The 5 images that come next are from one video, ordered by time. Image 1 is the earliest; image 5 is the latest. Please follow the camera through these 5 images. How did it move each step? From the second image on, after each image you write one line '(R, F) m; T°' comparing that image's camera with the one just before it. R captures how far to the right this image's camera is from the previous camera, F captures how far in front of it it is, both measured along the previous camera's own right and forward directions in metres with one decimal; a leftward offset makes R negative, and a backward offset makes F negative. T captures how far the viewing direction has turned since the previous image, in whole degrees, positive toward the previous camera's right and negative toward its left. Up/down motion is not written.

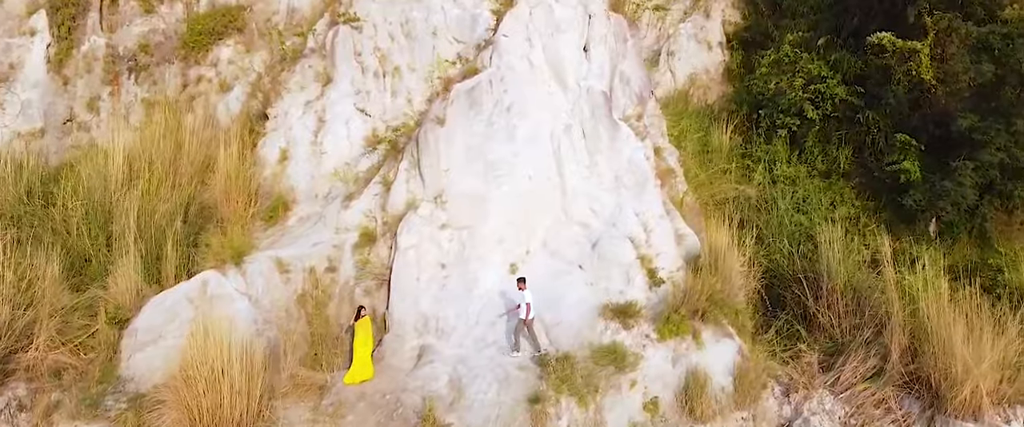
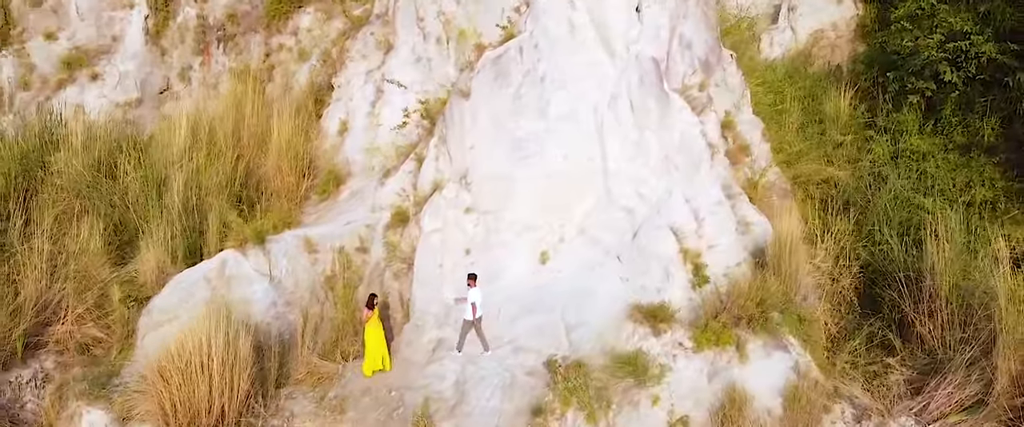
(+0.9, +0.7) m; -11°
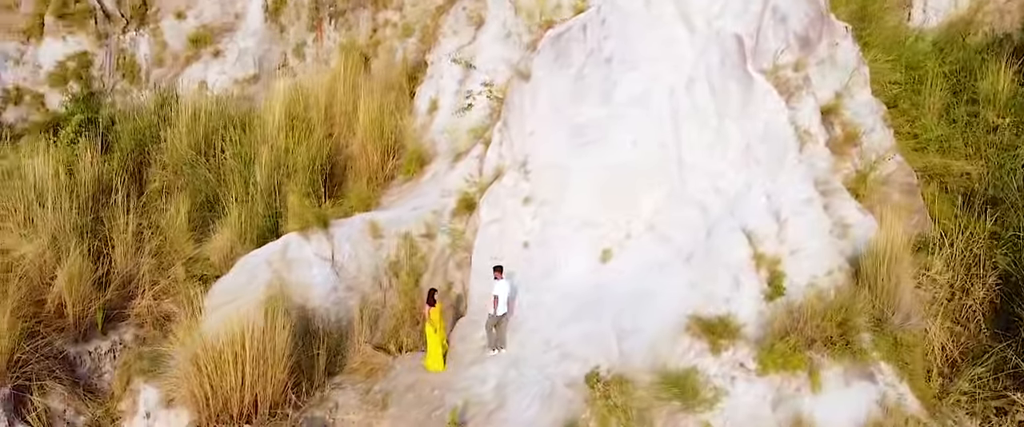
(+0.6, +0.5) m; -11°
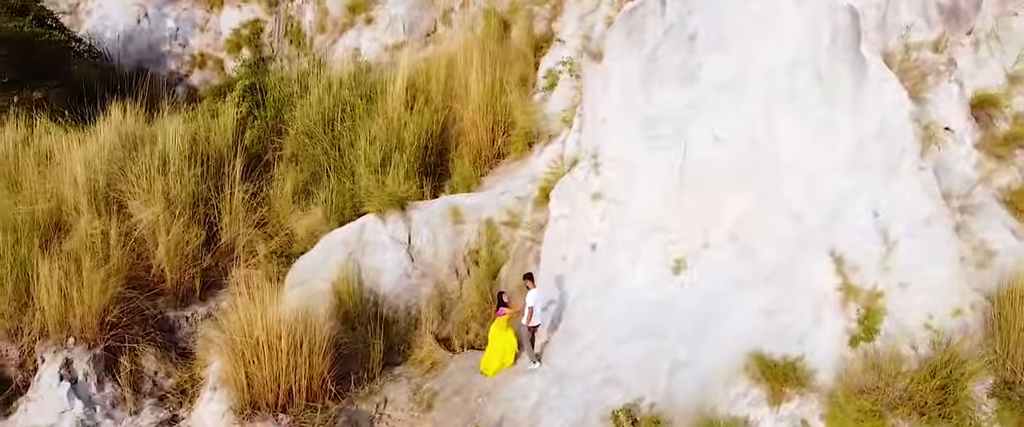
(+0.9, +0.6) m; -15°
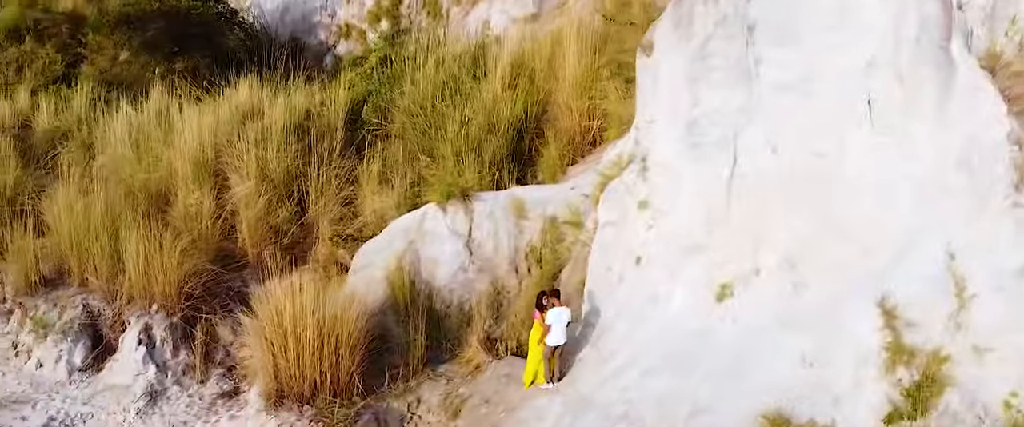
(+0.8, +0.5) m; -13°
